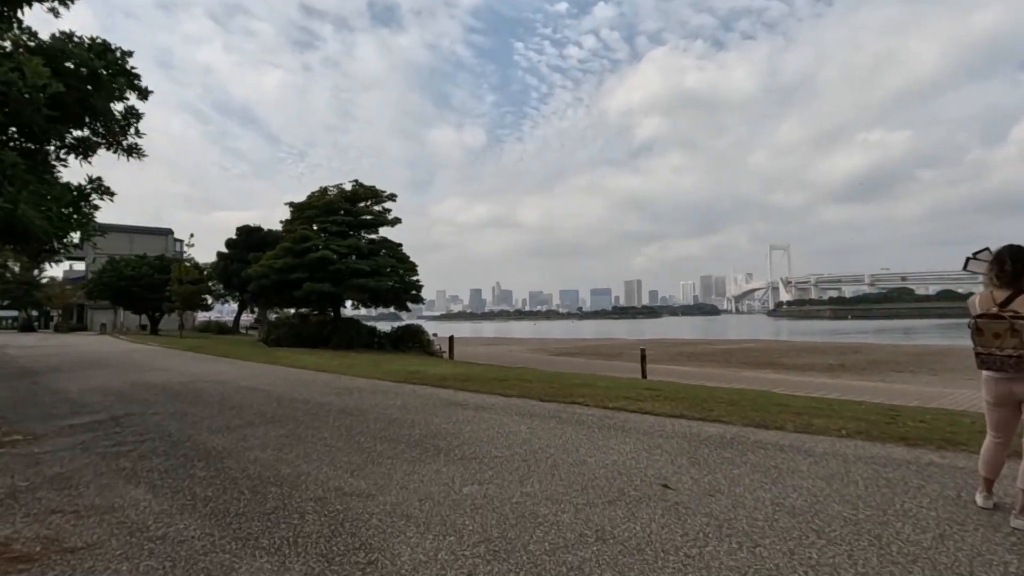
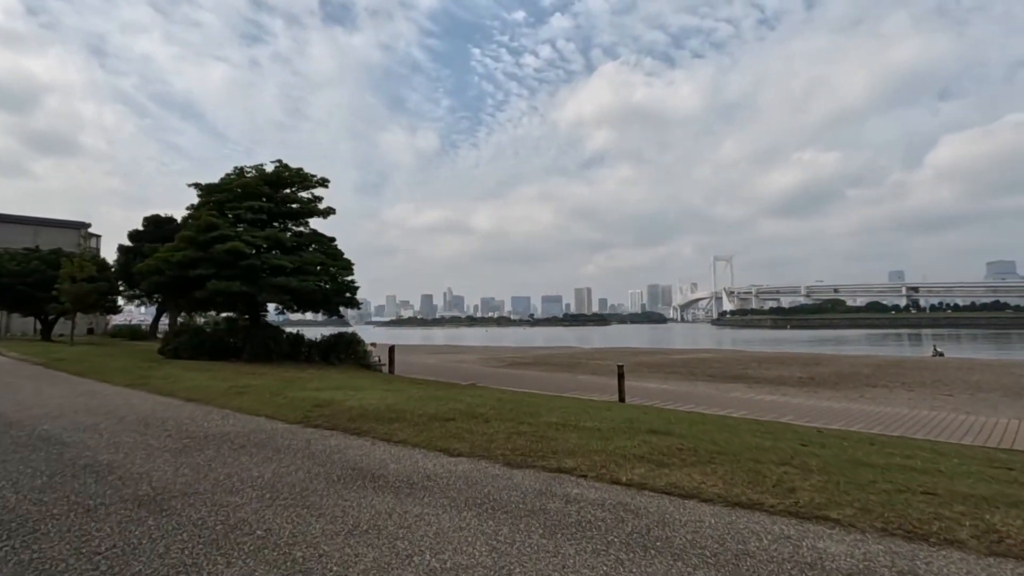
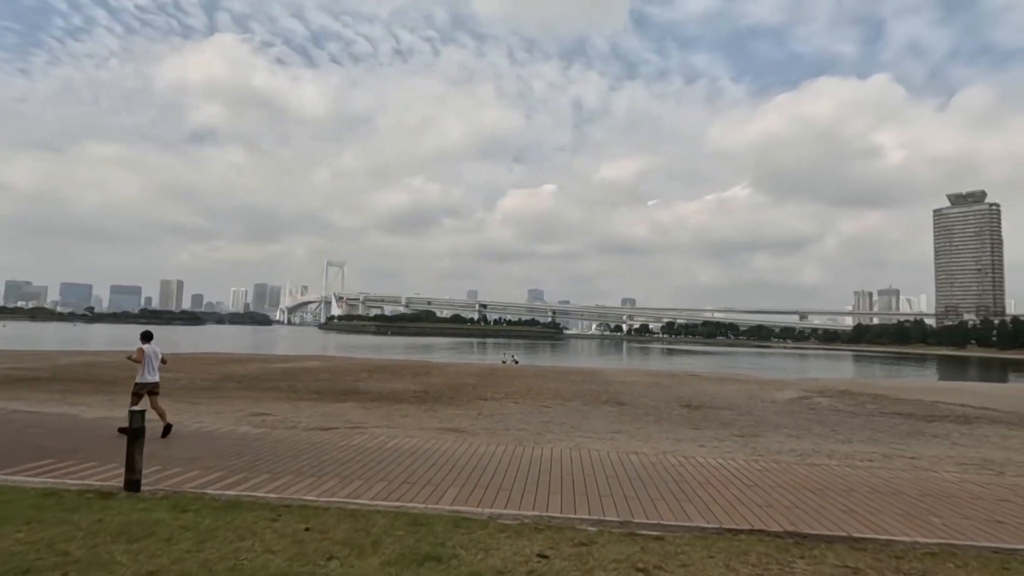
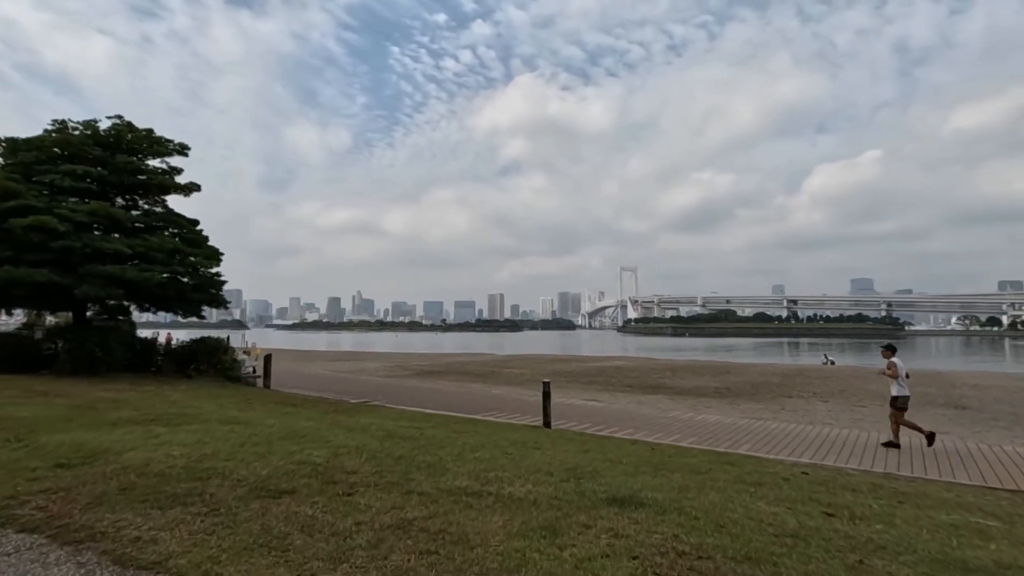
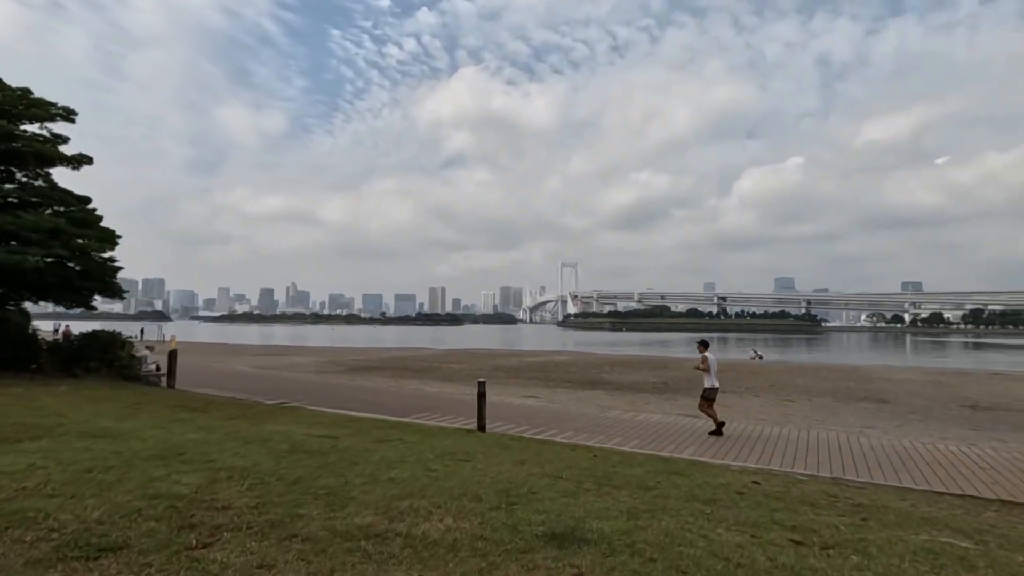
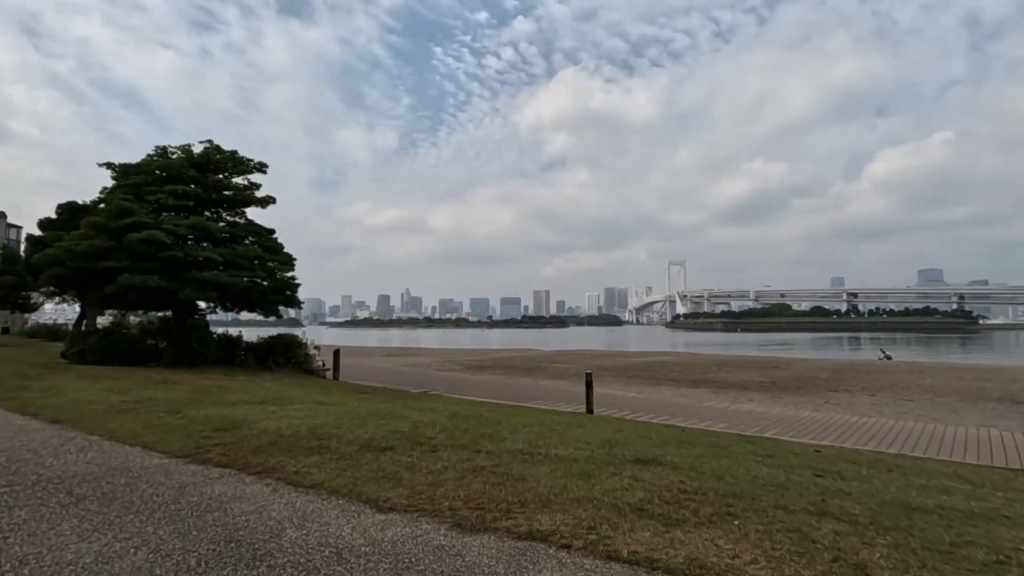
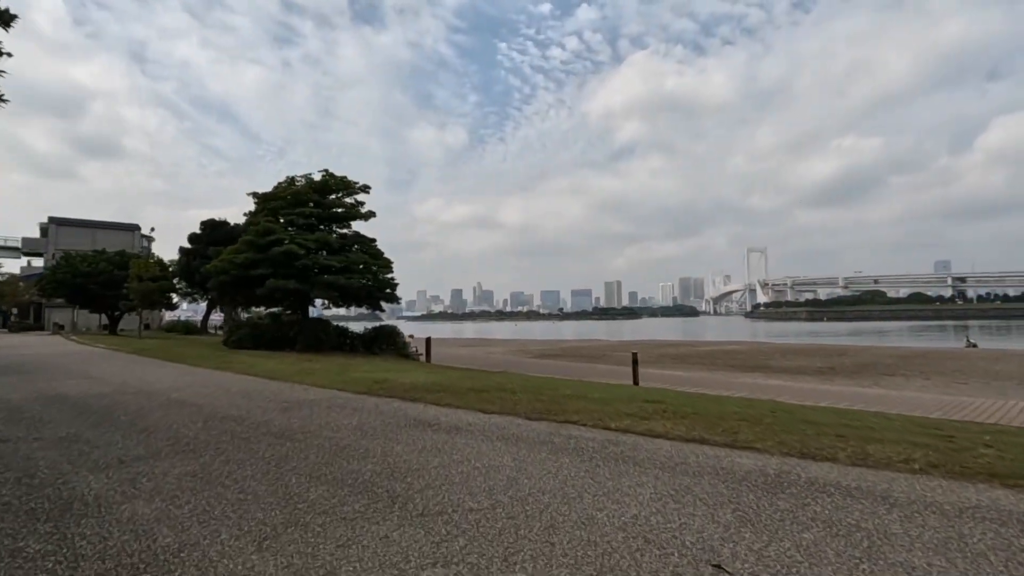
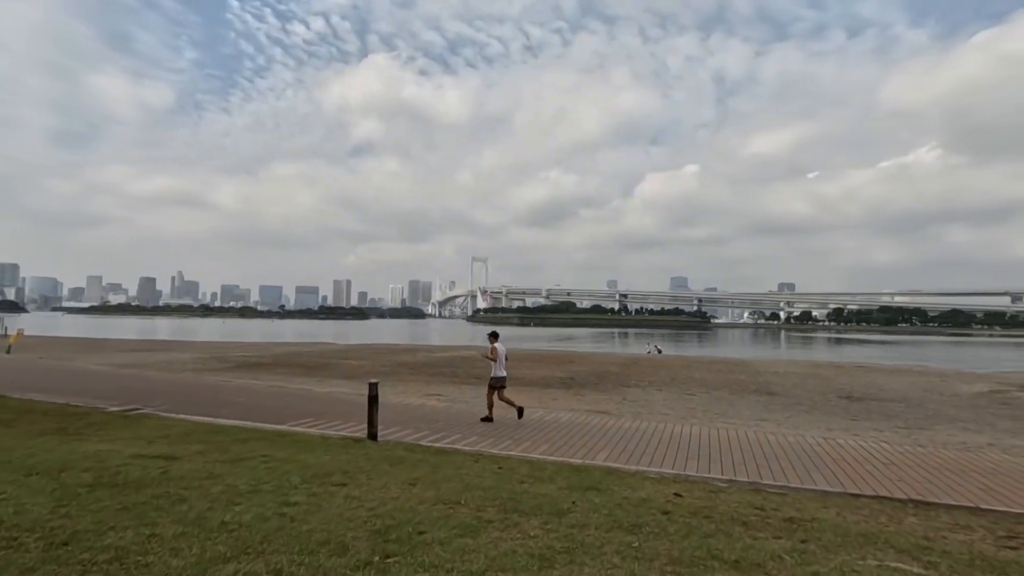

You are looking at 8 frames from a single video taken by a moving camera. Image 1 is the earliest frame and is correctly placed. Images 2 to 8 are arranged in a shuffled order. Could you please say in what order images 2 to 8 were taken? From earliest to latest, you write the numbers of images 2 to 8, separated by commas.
7, 2, 6, 4, 5, 8, 3
